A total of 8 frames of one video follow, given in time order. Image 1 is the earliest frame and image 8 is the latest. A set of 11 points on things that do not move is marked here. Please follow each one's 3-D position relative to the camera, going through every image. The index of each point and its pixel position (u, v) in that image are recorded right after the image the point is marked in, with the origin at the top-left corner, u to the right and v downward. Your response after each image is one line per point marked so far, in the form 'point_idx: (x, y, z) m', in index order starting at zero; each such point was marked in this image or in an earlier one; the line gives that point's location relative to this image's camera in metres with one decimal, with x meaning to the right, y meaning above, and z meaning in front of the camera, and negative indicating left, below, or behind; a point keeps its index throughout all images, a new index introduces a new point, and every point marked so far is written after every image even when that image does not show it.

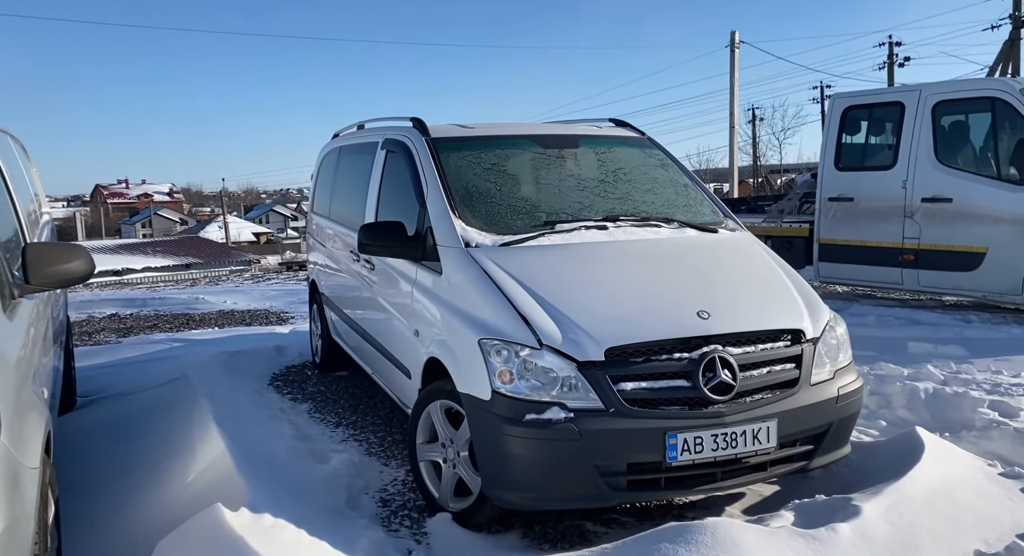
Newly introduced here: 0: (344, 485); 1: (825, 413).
0: (-0.9, -1.1, +3.6) m
1: (+1.4, -0.6, +3.2) m
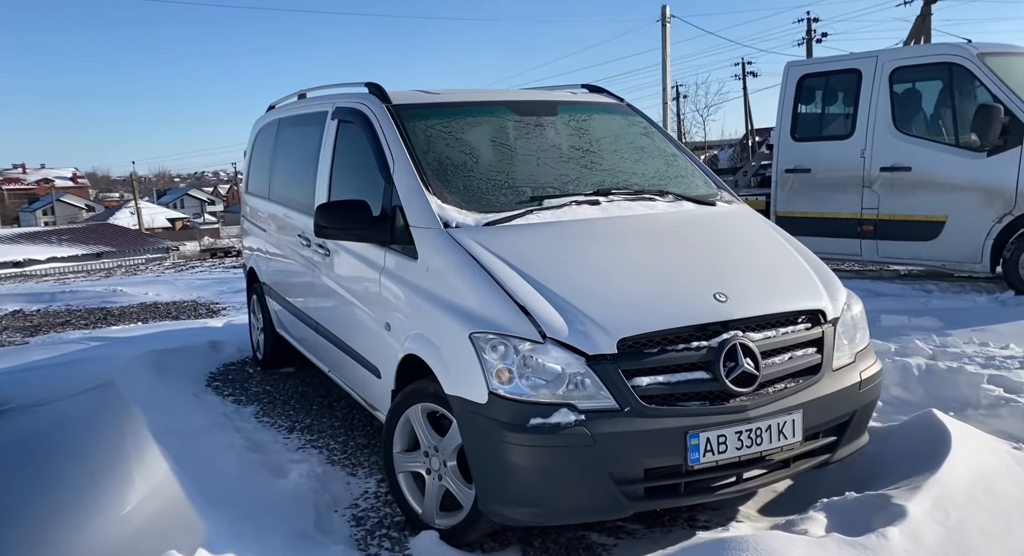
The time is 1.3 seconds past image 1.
0: (-0.9, -1.0, +3.2) m
1: (+1.4, -0.5, +2.9) m
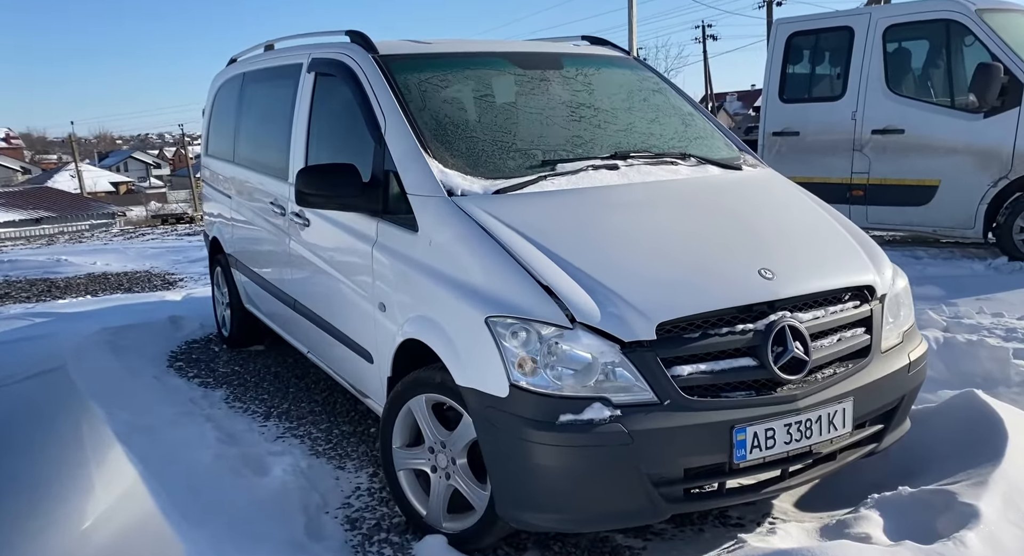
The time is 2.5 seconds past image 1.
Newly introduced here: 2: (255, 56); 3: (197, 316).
0: (-0.9, -0.9, +2.8) m
1: (+1.4, -0.4, +2.7) m
2: (-1.6, +1.4, +4.5) m
3: (-2.5, -0.3, +5.7) m
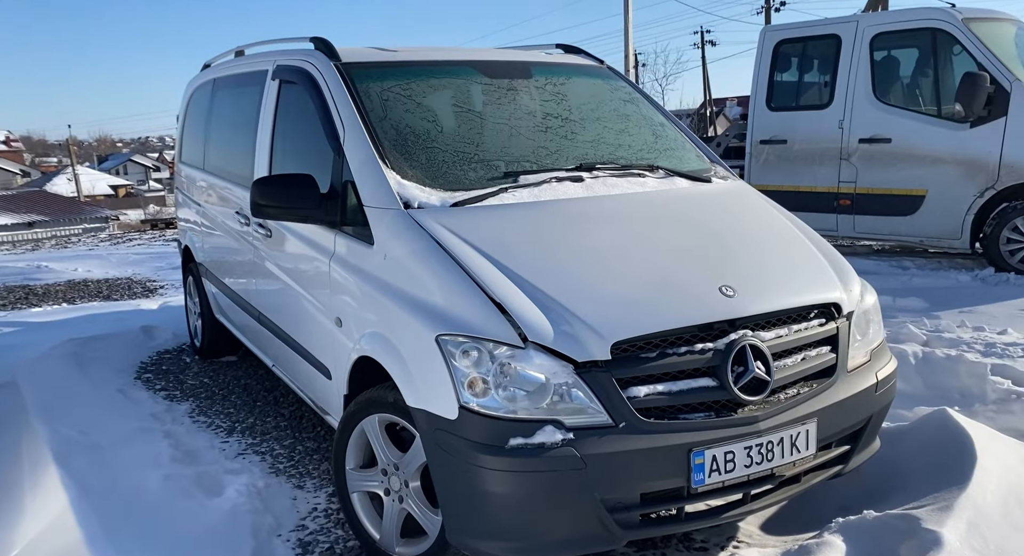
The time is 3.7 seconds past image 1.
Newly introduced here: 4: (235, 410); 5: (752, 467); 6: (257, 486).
0: (-1.0, -1.0, +2.7) m
1: (+1.3, -0.5, +2.6) m
2: (-1.8, +1.4, +4.5) m
3: (-2.7, -0.4, +5.6) m
4: (-1.6, -0.7, +4.0) m
5: (+0.8, -0.6, +2.3) m
6: (-1.1, -0.9, +3.1) m
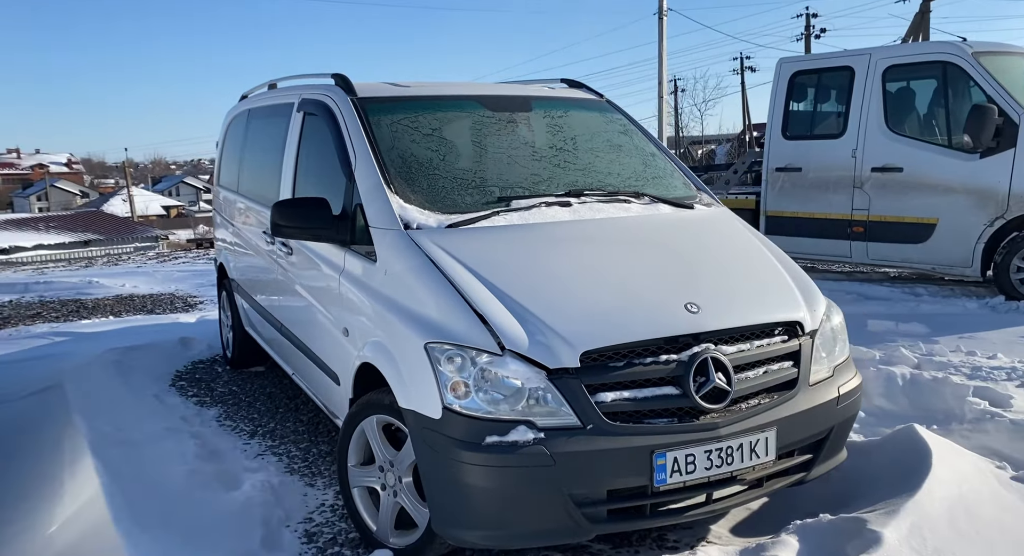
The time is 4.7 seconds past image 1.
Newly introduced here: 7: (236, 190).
0: (-1.1, -1.0, +3.0) m
1: (+1.2, -0.5, +2.8) m
2: (-1.7, +1.3, +4.9) m
3: (-2.6, -0.5, +6.0) m
4: (-1.6, -0.8, +4.3) m
5: (+0.7, -0.7, +2.5) m
6: (-1.1, -1.0, +3.4) m
7: (-2.0, +0.6, +5.1) m
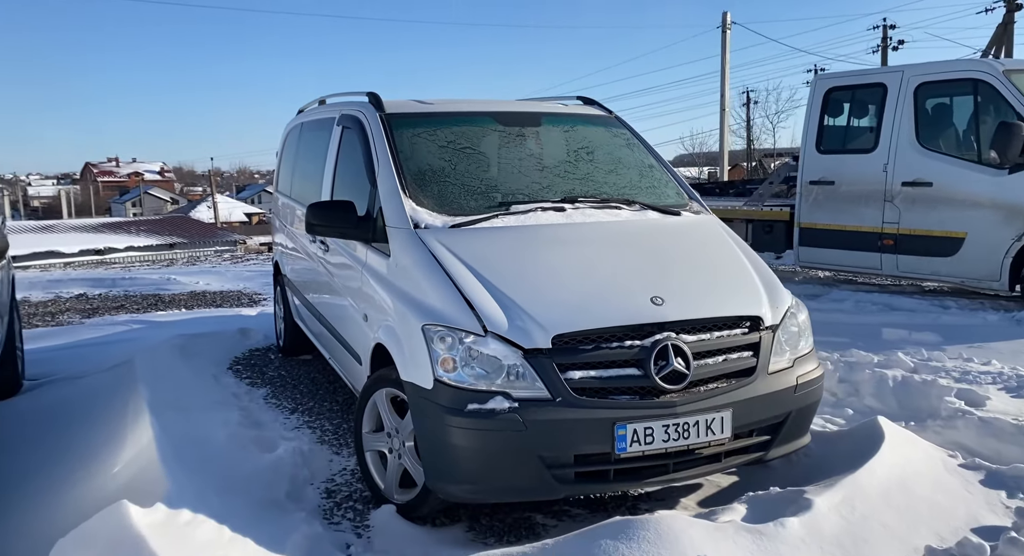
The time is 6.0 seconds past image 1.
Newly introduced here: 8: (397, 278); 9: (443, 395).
0: (-1.1, -1.0, +3.5) m
1: (+1.2, -0.5, +3.0) m
2: (-1.5, +1.3, +5.4) m
3: (-2.3, -0.5, +6.6) m
4: (-1.5, -0.8, +4.9) m
5: (+0.6, -0.7, +2.8) m
6: (-1.1, -0.9, +3.9) m
7: (-1.8, +0.7, +5.6) m
8: (-0.5, 0.0, +3.3) m
9: (-0.3, -0.5, +2.9) m
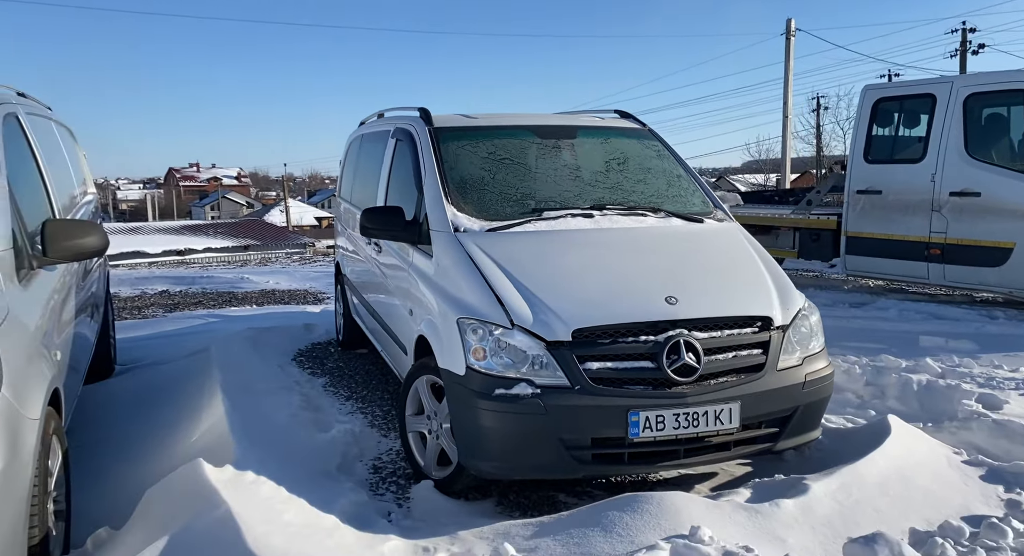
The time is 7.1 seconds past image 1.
0: (-1.0, -1.0, +3.9) m
1: (+1.3, -0.6, +3.2) m
2: (-1.2, +1.3, +5.9) m
3: (-1.9, -0.5, +7.1) m
4: (-1.2, -0.8, +5.3) m
5: (+0.7, -0.7, +3.1) m
6: (-0.9, -0.9, +4.3) m
7: (-1.4, +0.7, +6.1) m
8: (-0.4, 0.0, +3.7) m
9: (-0.2, -0.5, +3.2) m
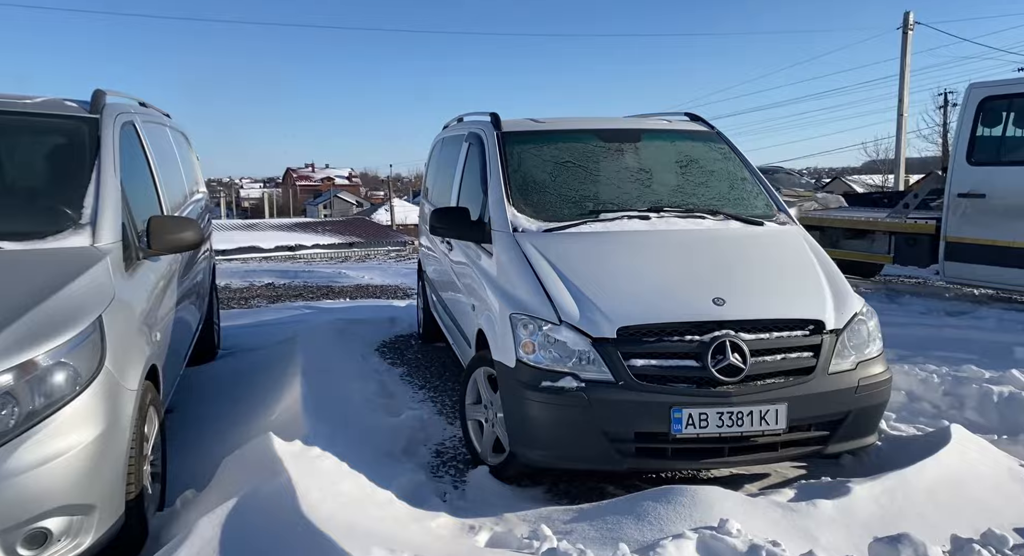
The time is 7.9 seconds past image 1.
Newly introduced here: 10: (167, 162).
0: (-0.6, -0.9, +4.2) m
1: (+1.5, -0.6, +3.2) m
2: (-0.5, +1.3, +6.2) m
3: (-1.1, -0.4, +7.5) m
4: (-0.7, -0.8, +5.6) m
5: (+0.9, -0.7, +3.2) m
6: (-0.6, -0.9, +4.5) m
7: (-0.7, +0.7, +6.4) m
8: (-0.1, 0.0, +3.9) m
9: (+0.1, -0.5, +3.4) m
10: (-2.3, +0.8, +4.8) m
